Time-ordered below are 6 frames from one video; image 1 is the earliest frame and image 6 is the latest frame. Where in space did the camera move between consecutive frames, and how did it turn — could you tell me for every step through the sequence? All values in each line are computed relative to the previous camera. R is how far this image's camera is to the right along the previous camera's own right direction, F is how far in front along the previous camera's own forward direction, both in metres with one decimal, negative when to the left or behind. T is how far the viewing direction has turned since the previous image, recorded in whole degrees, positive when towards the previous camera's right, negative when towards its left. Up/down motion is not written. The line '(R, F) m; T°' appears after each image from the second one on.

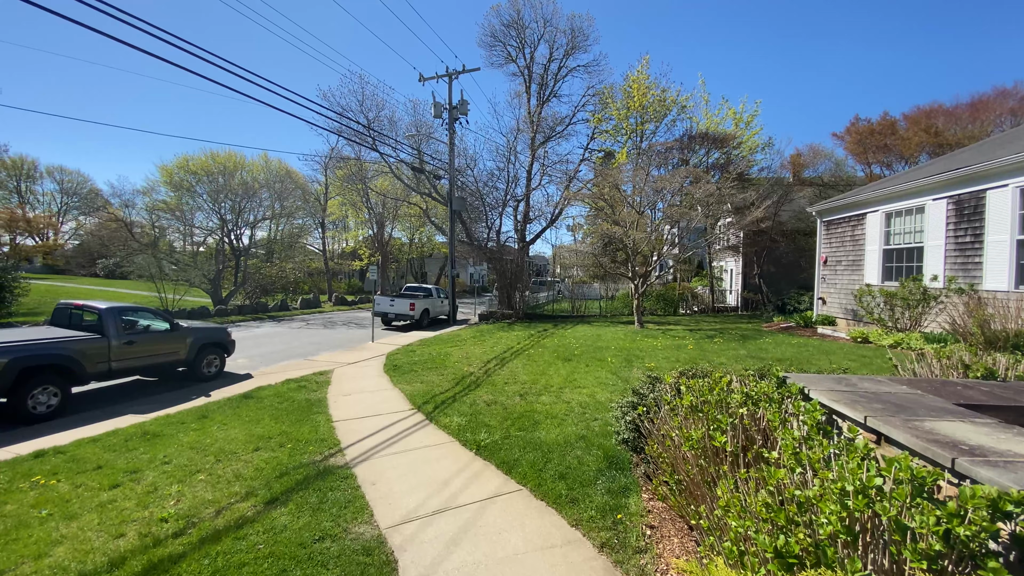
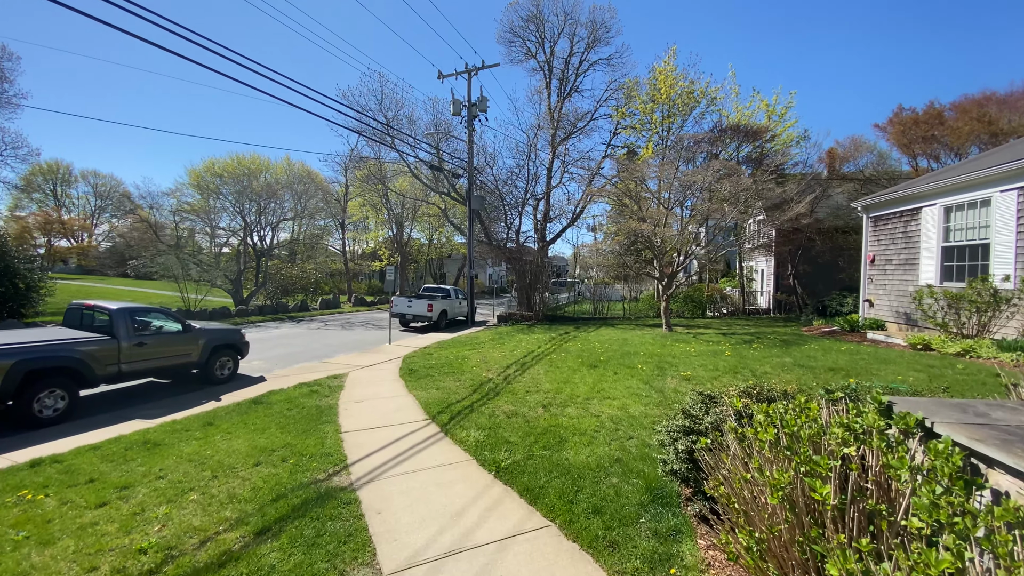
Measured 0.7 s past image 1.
(-0.1, +0.5) m; -2°
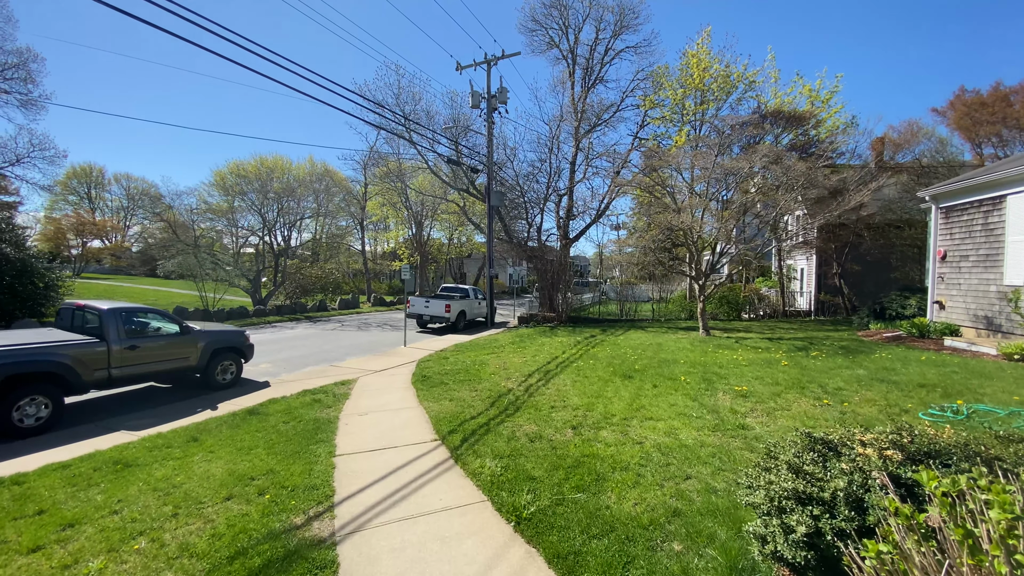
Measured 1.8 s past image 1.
(0.0, +0.9) m; -3°
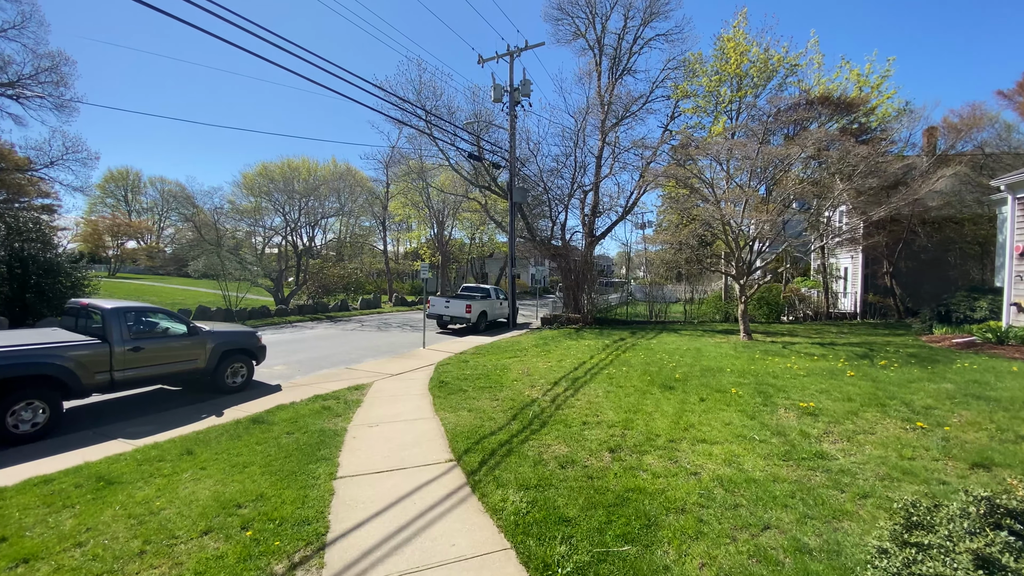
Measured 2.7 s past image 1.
(-0.1, +0.7) m; -3°
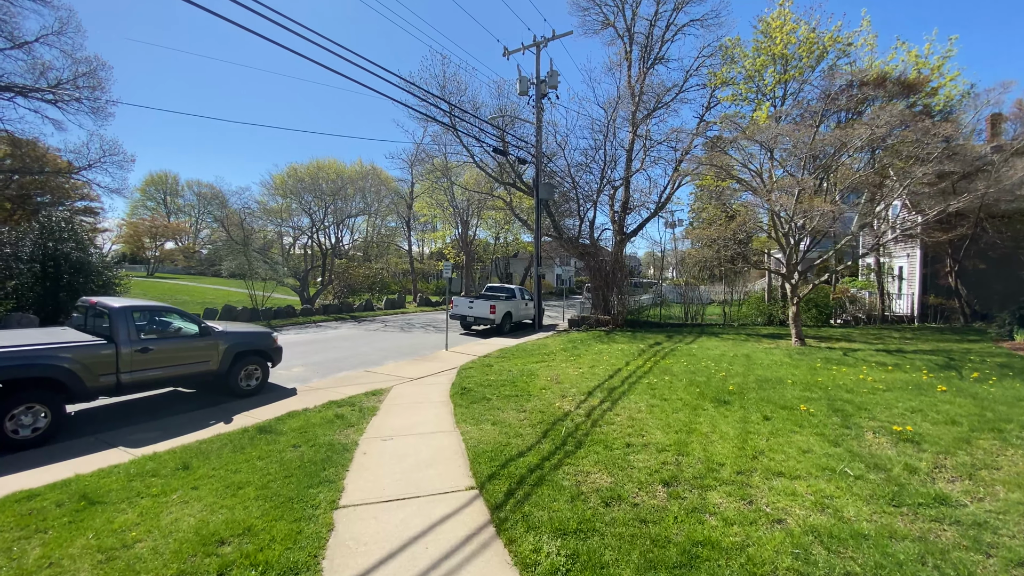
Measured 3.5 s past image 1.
(-0.1, +0.7) m; -3°
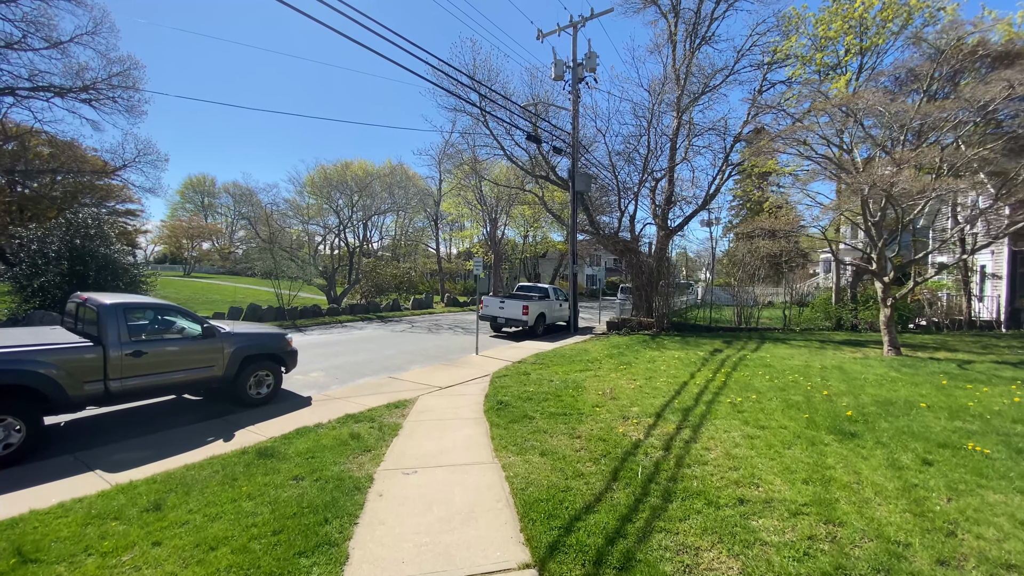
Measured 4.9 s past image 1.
(-0.3, +1.1) m; -3°
